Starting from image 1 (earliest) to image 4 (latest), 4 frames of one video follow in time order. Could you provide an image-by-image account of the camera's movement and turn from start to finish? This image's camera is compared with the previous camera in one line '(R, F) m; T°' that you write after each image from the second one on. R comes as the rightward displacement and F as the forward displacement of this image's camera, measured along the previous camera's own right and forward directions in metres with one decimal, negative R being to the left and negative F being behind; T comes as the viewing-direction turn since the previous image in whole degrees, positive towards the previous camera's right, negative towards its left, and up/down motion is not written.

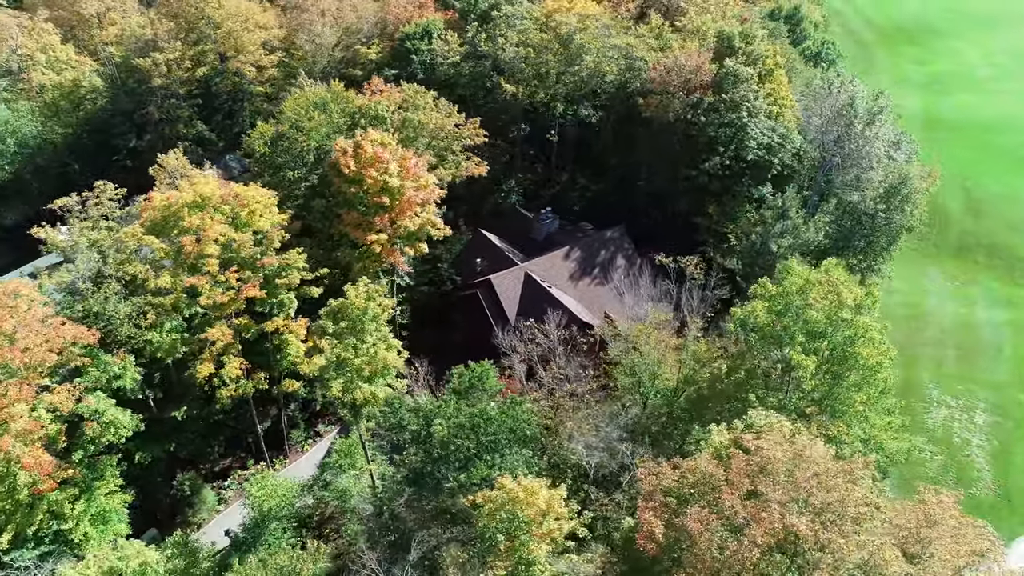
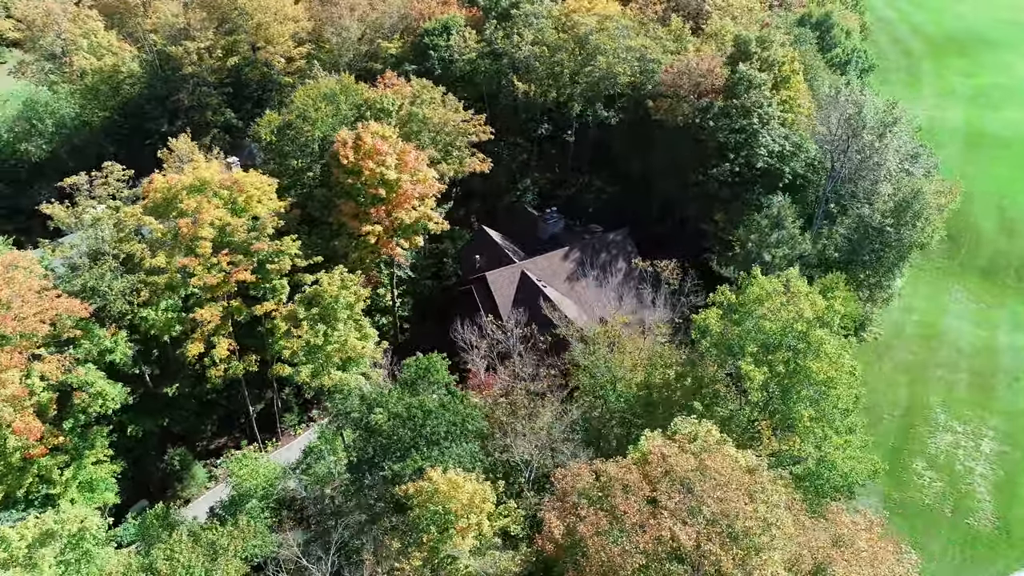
(+2.7, +0.1) m; -4°
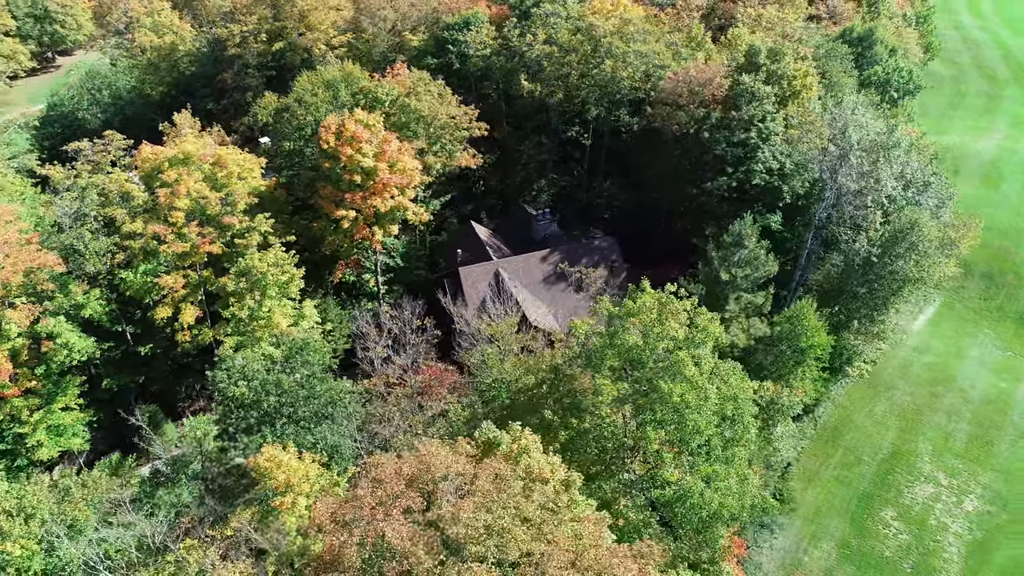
(+6.0, +0.4) m; -7°
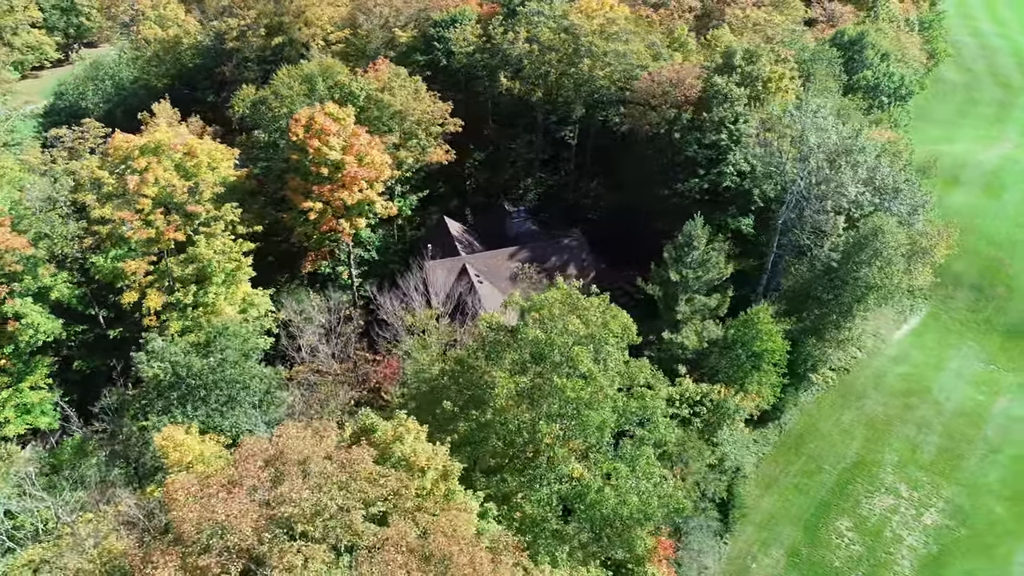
(+3.3, -0.1) m; -2°
